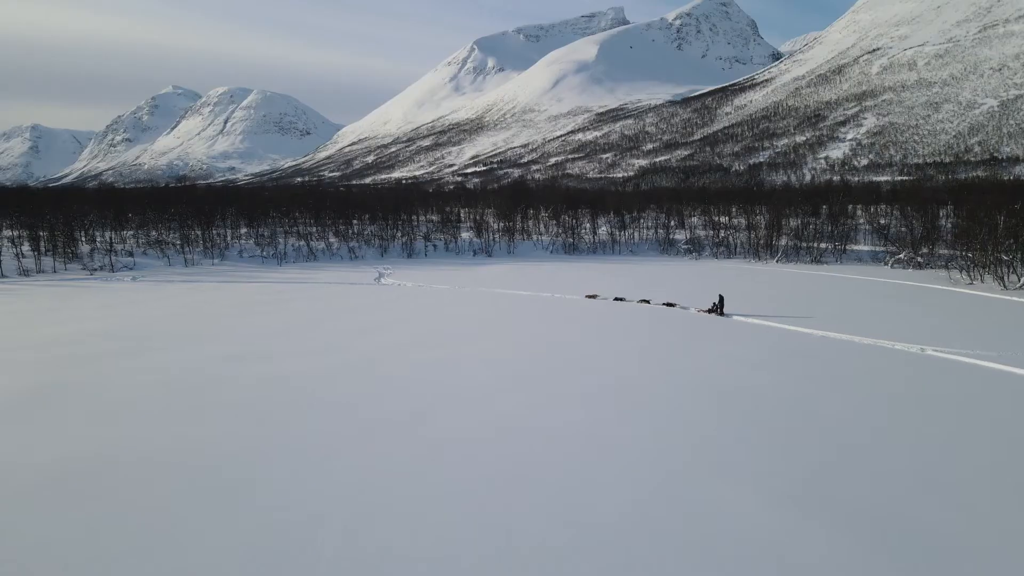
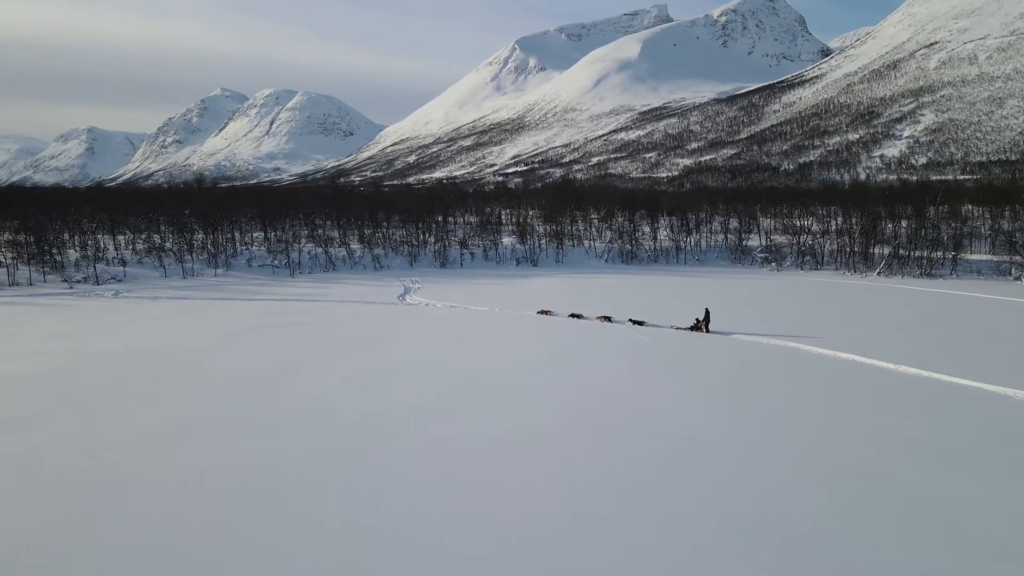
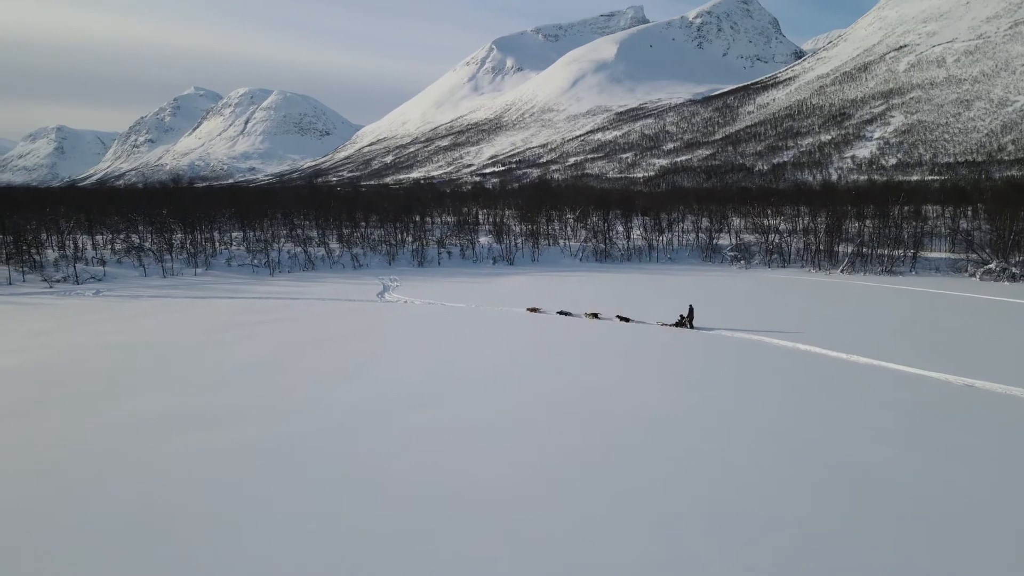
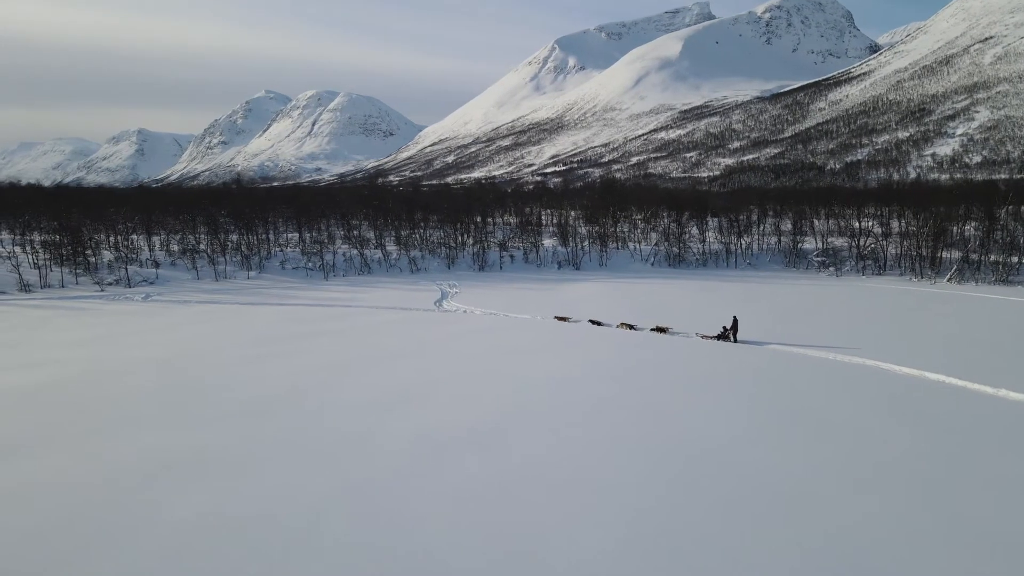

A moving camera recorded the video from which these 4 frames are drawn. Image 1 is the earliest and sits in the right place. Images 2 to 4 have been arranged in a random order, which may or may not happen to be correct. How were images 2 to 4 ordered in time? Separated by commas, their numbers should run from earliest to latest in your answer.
3, 2, 4
